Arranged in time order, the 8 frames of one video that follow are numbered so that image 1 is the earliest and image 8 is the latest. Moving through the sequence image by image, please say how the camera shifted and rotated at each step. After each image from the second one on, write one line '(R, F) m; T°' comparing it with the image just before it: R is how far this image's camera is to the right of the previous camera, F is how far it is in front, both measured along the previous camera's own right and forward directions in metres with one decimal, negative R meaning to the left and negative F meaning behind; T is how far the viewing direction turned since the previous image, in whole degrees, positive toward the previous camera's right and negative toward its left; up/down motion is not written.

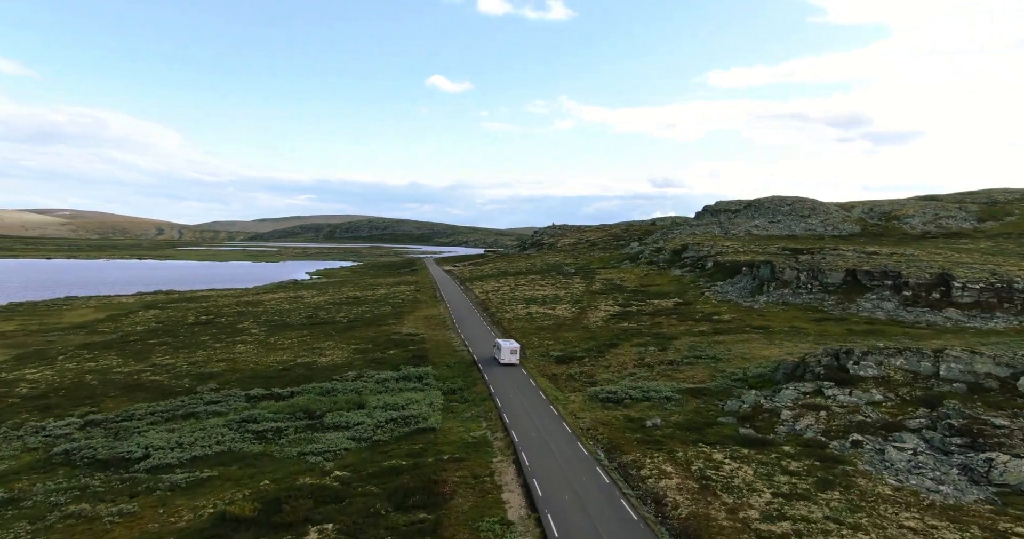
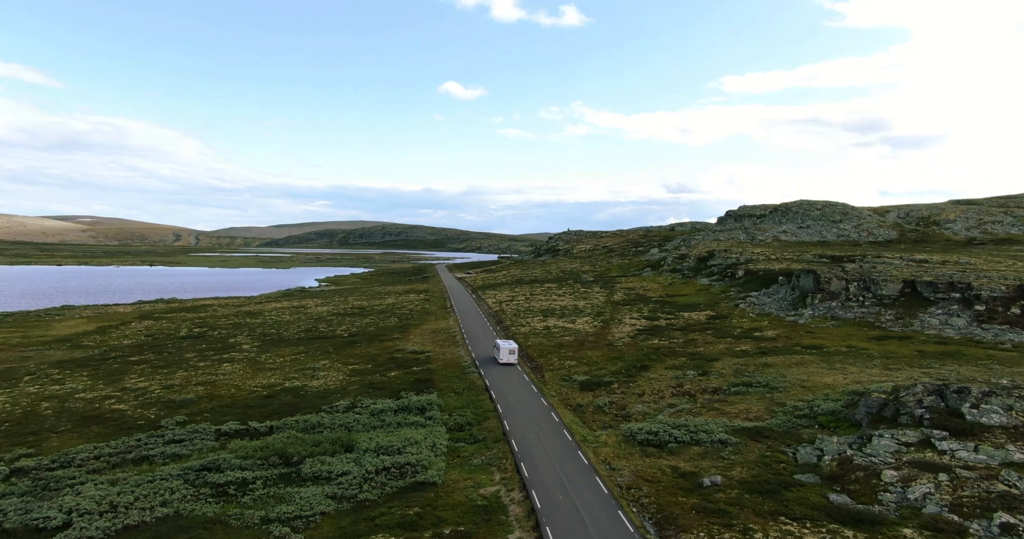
(-0.4, +8.1) m; -1°
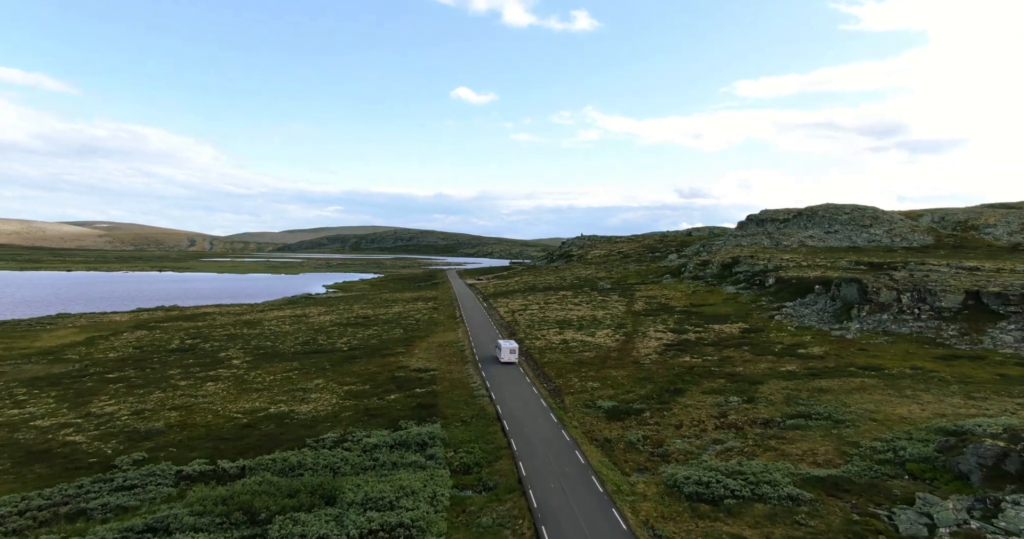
(-0.4, +7.1) m; -1°
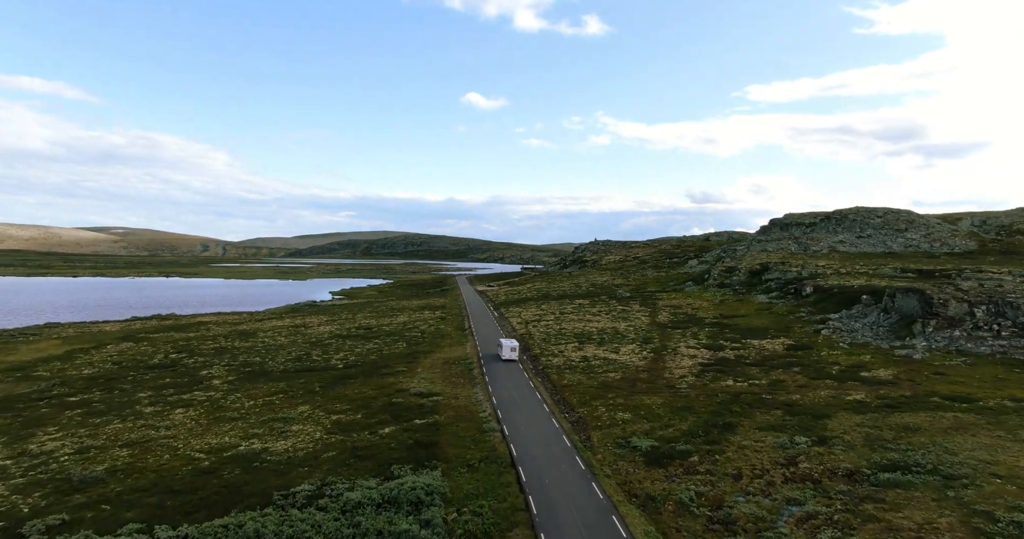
(-0.4, +8.4) m; -1°
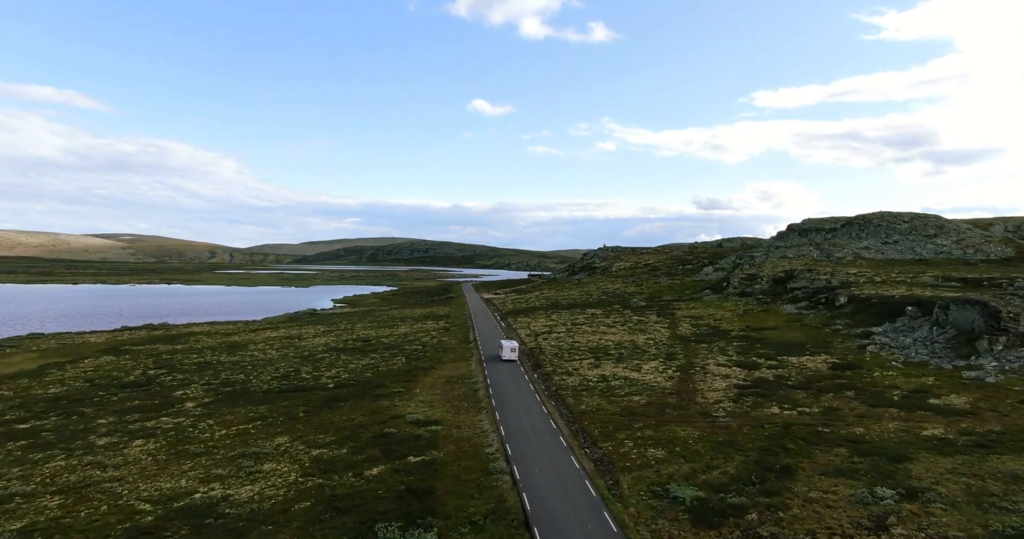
(-0.4, +7.3) m; -1°
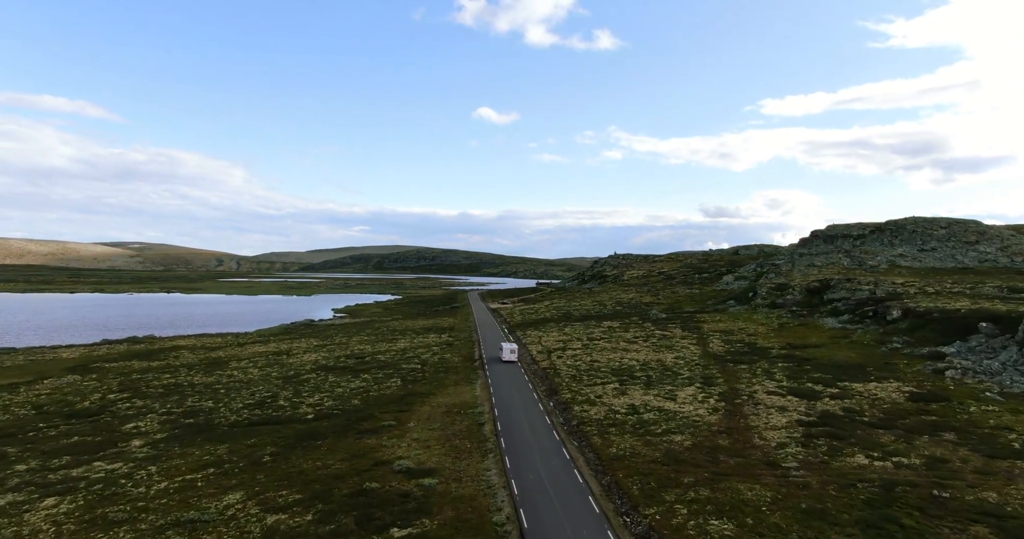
(-0.5, +9.9) m; -1°
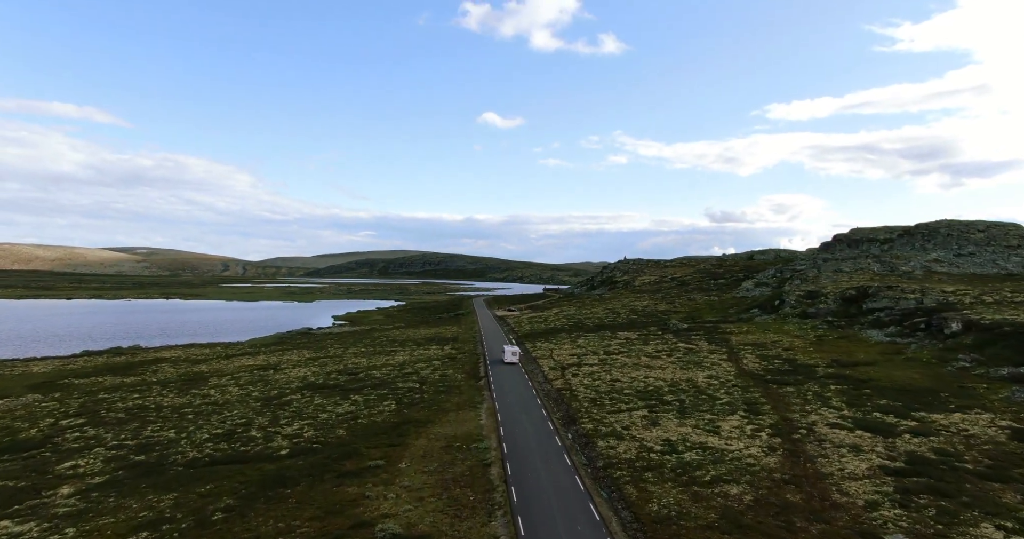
(-0.5, +8.8) m; -1°
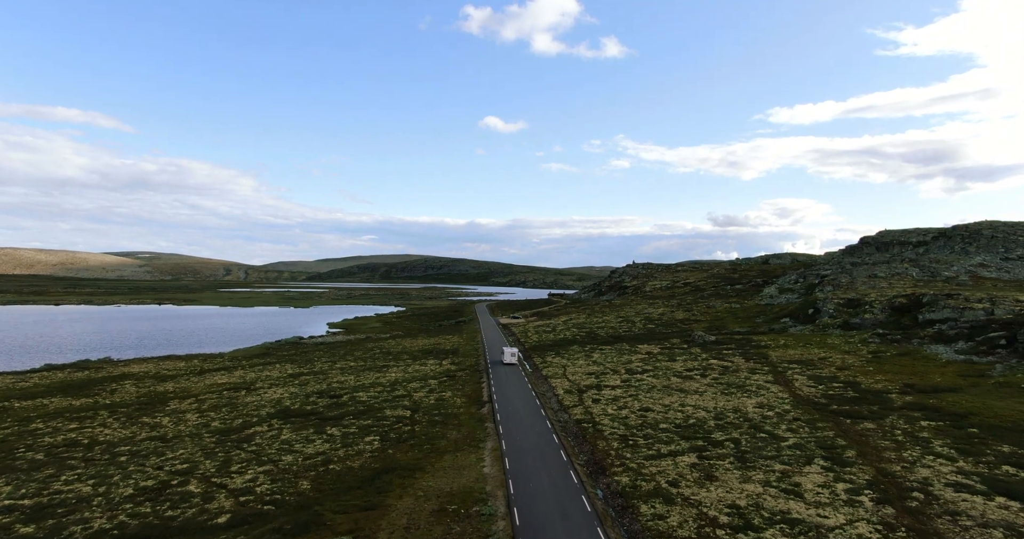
(-0.7, +11.5) m; 0°
